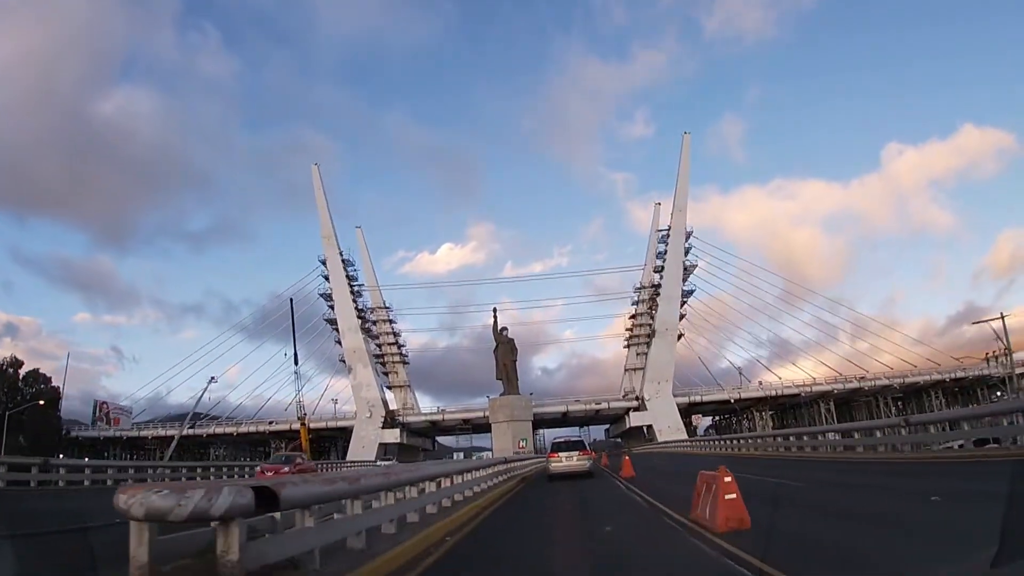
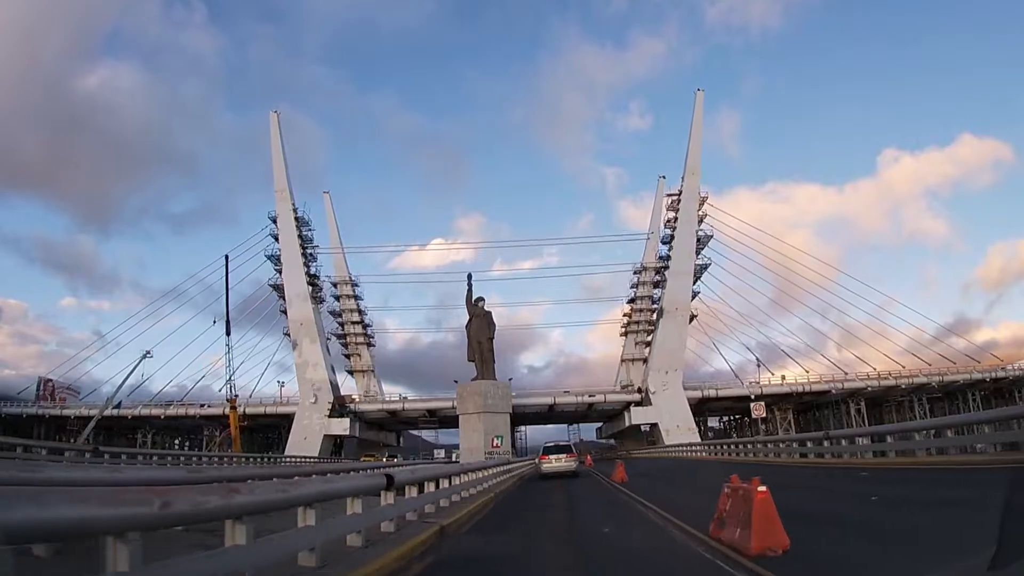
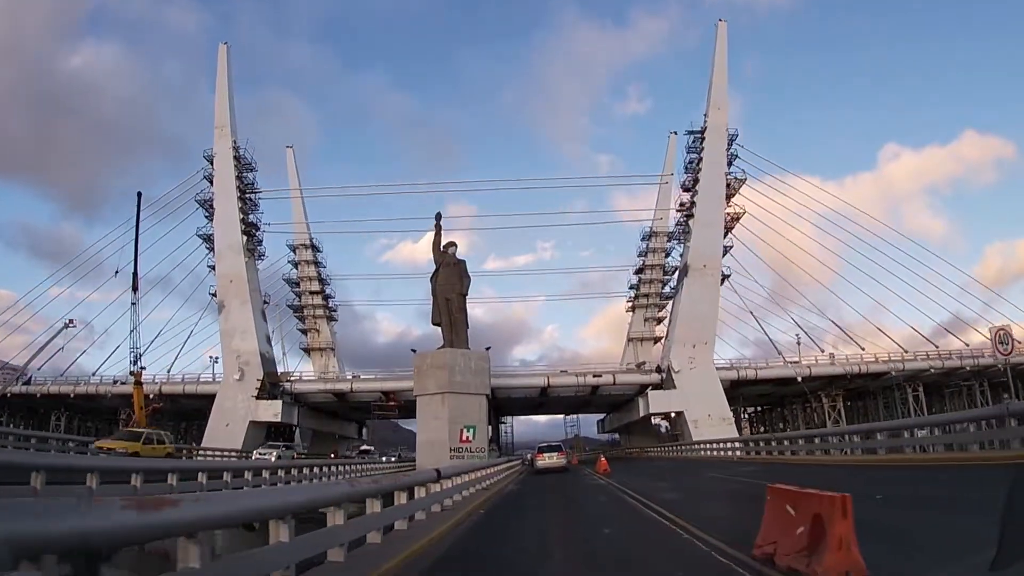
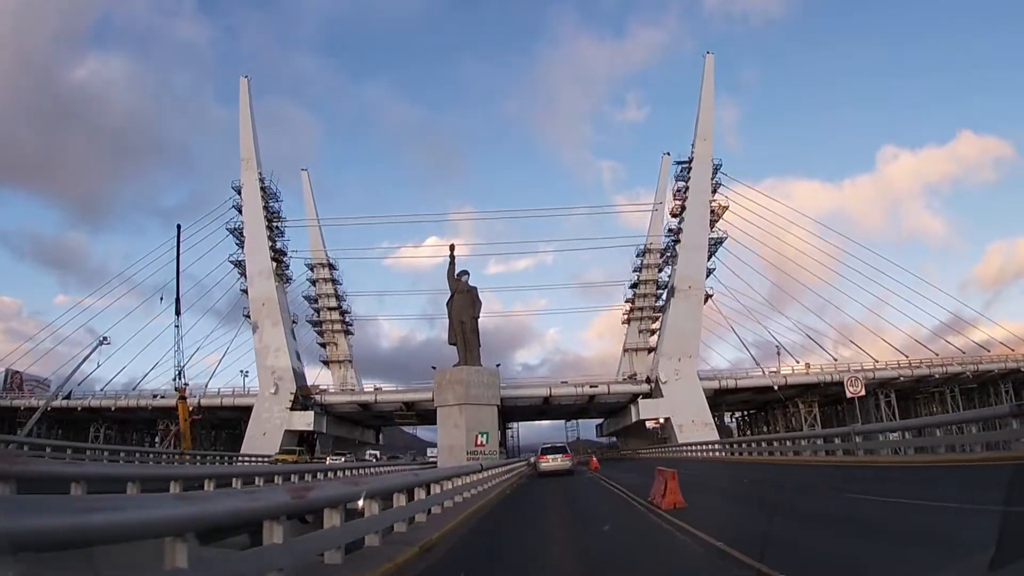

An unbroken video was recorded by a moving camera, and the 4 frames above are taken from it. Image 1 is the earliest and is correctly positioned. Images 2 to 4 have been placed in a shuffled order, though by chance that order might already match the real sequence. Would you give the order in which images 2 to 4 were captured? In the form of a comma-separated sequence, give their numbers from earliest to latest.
2, 4, 3
